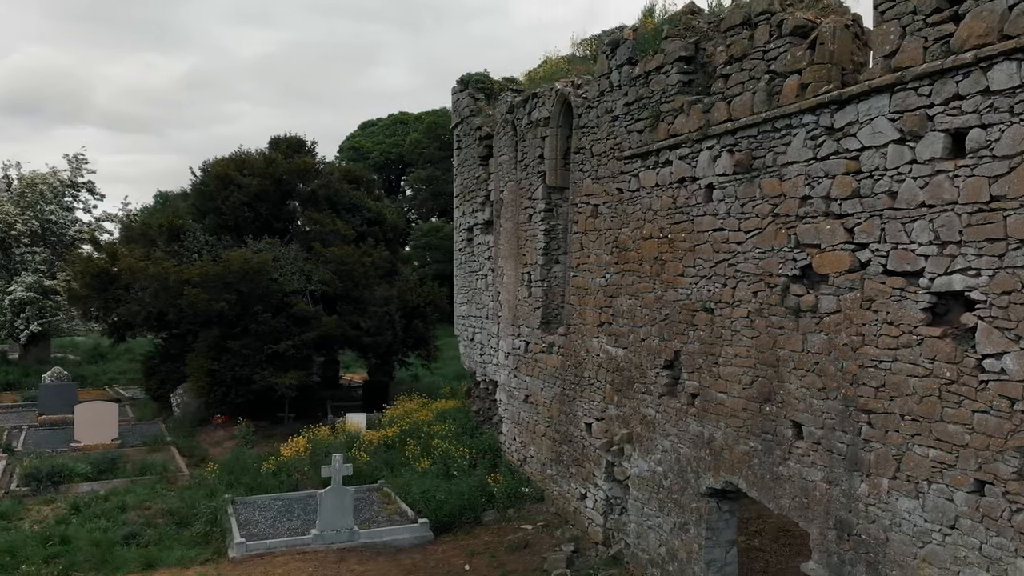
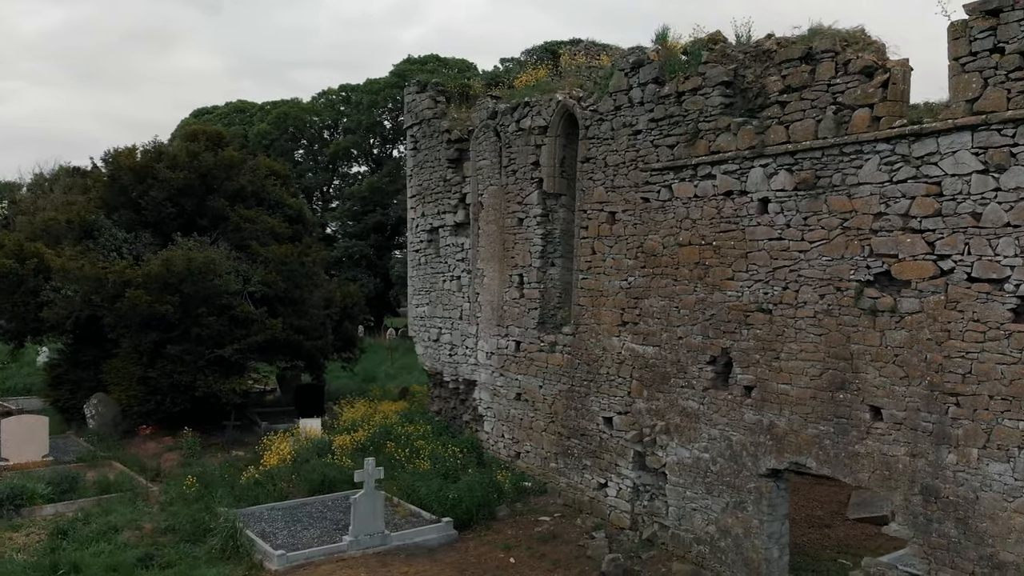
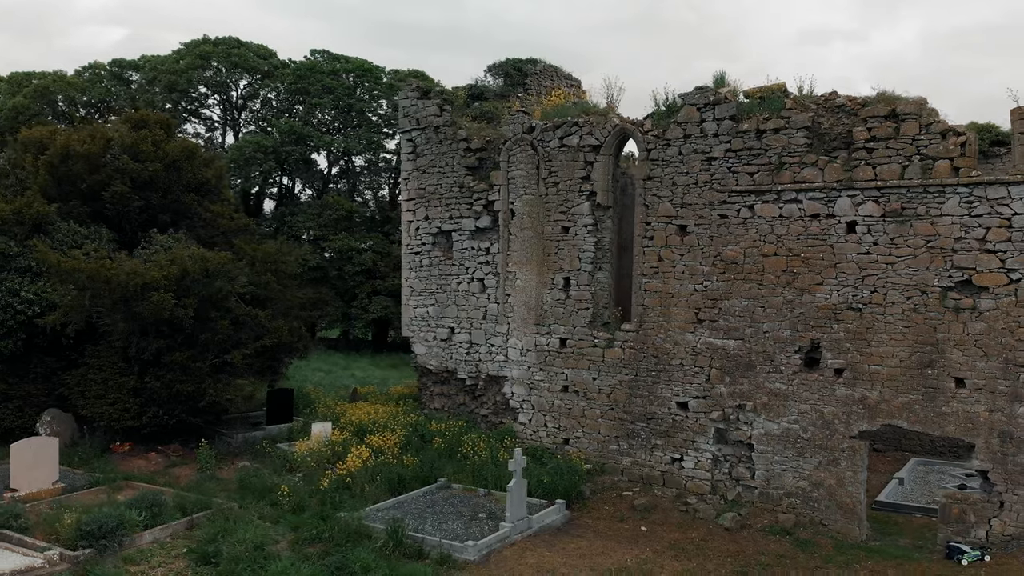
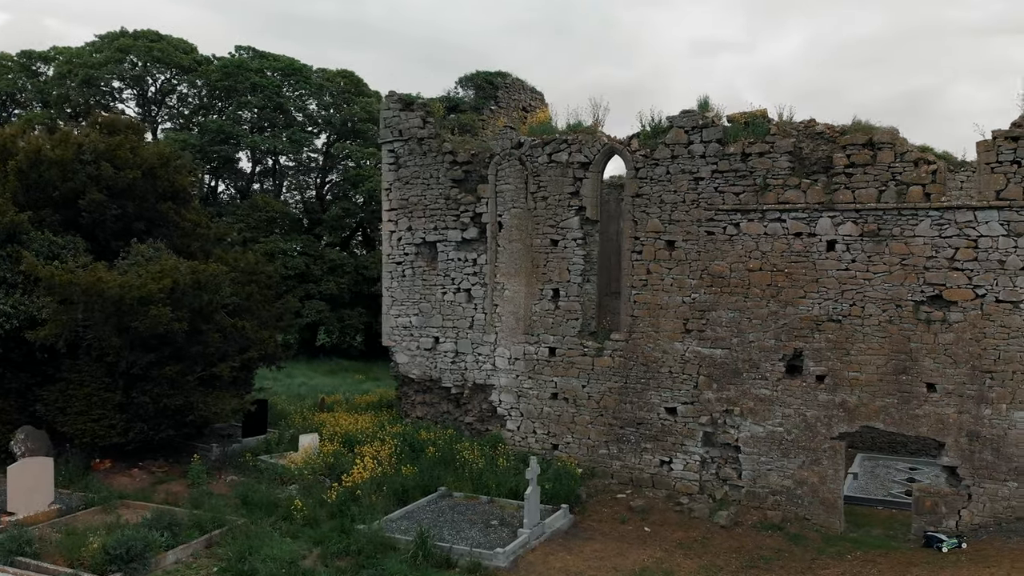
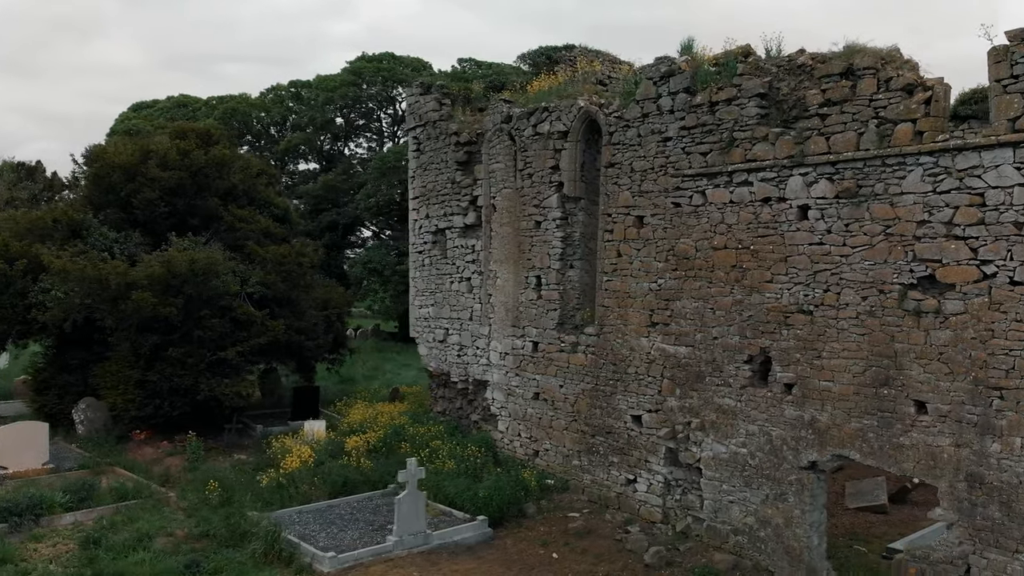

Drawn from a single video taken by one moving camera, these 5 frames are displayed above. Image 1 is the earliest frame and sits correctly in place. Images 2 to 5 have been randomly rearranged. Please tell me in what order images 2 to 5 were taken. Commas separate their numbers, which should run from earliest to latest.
2, 5, 3, 4
